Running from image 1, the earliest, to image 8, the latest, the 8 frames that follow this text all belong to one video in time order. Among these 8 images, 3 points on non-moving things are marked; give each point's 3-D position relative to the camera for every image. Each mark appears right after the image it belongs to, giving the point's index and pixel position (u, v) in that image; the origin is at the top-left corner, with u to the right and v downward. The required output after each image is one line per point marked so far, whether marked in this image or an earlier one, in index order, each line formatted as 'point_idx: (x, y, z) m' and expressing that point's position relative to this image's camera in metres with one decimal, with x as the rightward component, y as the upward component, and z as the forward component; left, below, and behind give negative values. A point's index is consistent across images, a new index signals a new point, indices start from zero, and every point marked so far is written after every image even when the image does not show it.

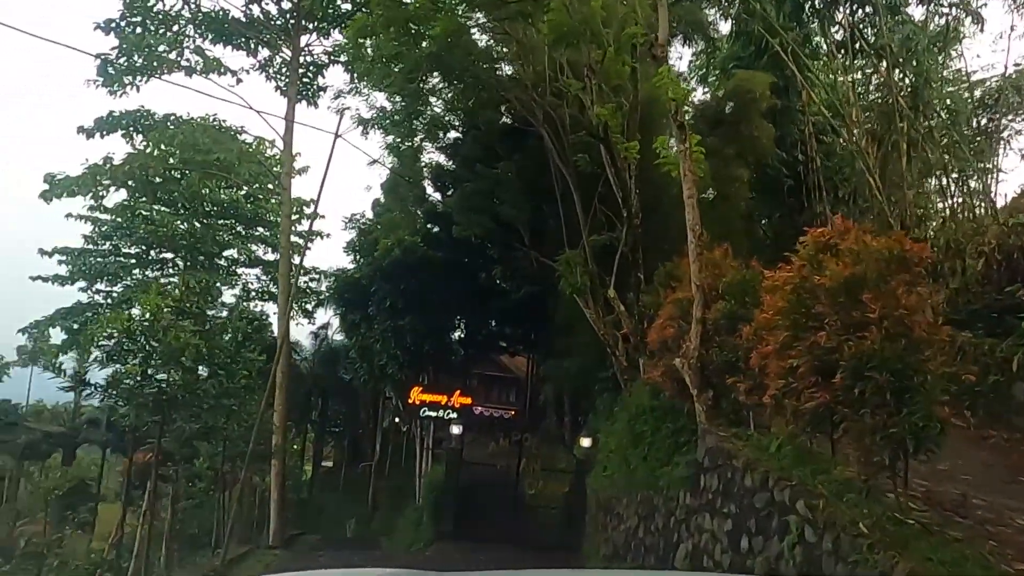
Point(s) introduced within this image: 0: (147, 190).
0: (-8.2, +2.3, +17.0) m
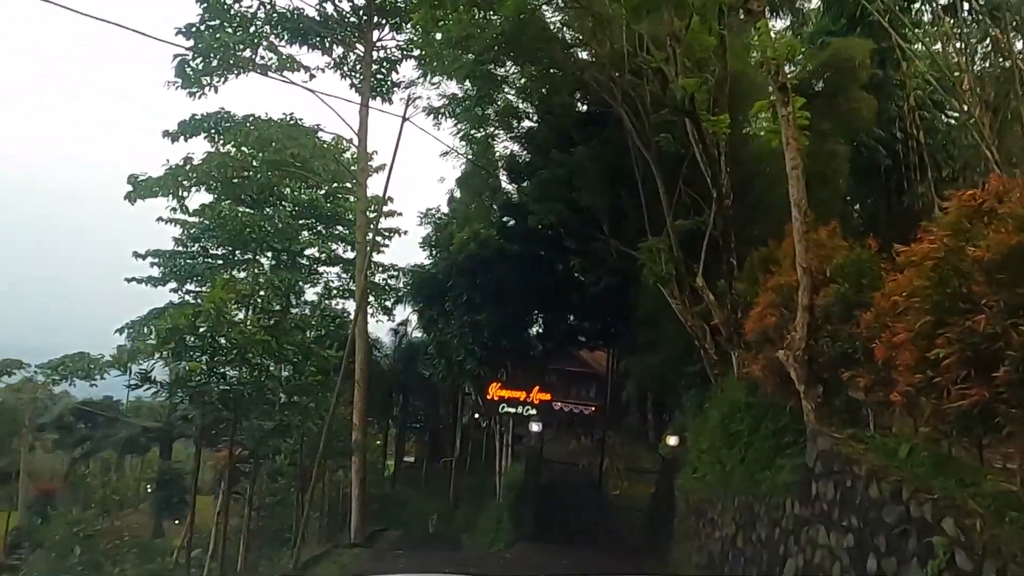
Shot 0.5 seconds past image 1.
0: (-6.5, +2.3, +17.2) m
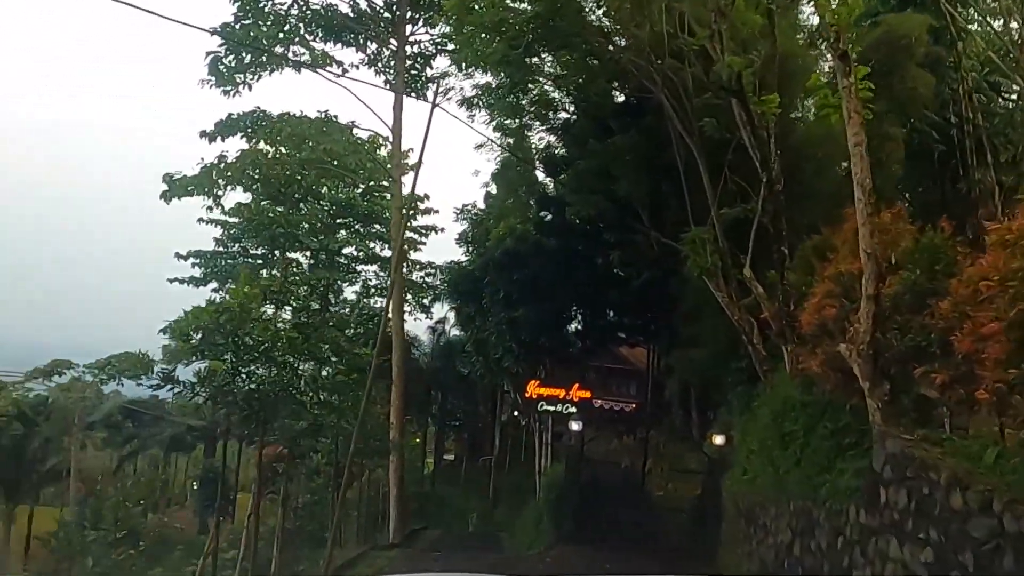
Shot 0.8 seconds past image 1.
0: (-5.6, +2.3, +17.2) m
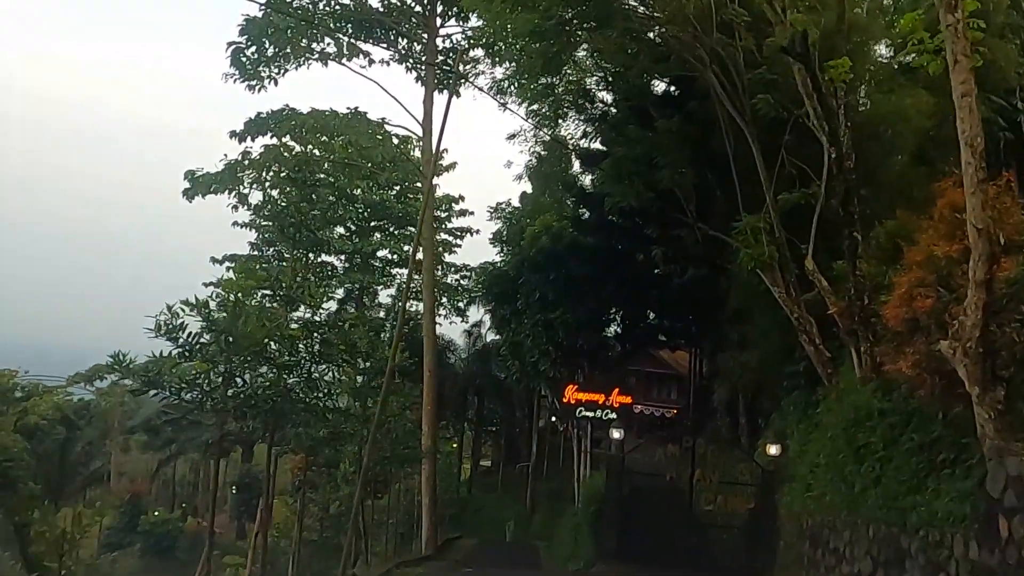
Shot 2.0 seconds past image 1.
0: (-4.9, +2.3, +16.6) m
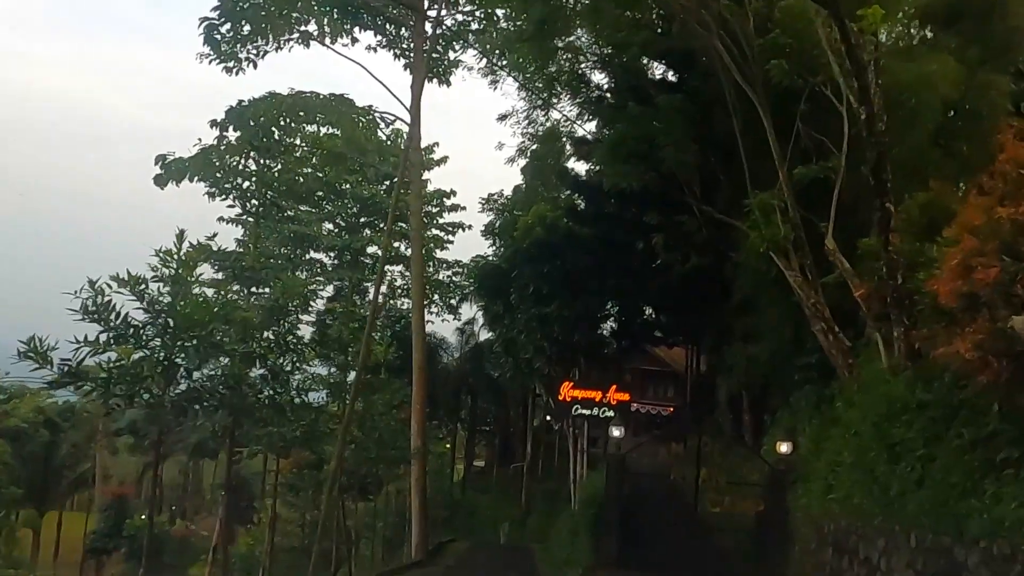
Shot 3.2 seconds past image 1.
0: (-5.0, +2.4, +15.8) m
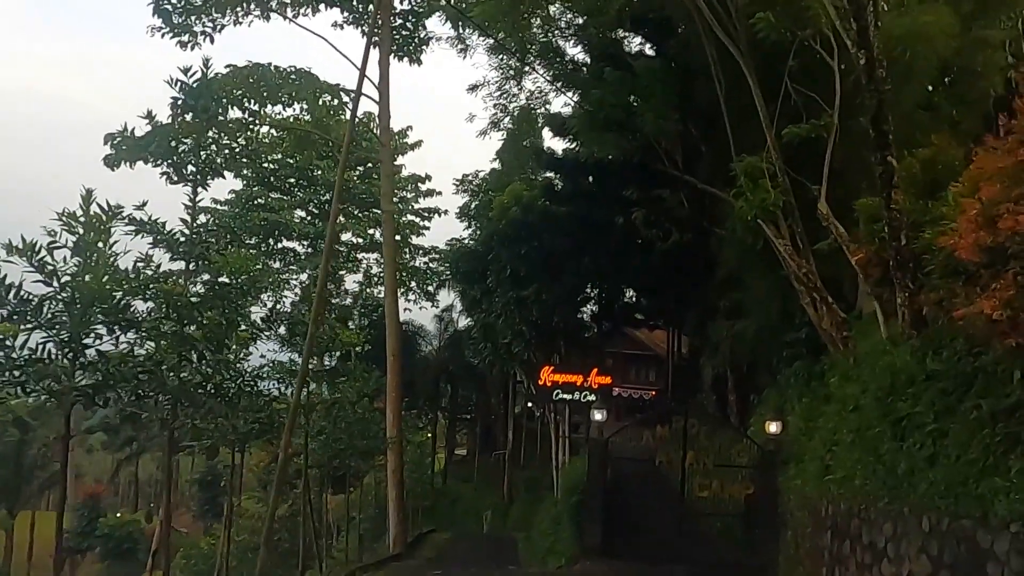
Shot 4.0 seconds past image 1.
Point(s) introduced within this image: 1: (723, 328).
0: (-5.6, +2.7, +15.1) m
1: (+3.5, -0.7, +12.4) m
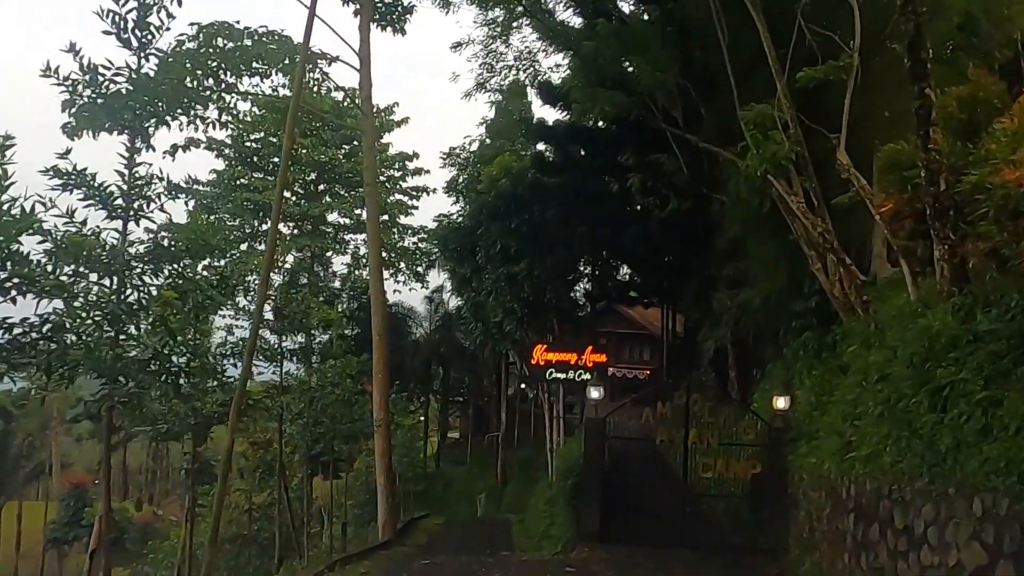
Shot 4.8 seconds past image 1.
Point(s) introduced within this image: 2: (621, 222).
0: (-5.8, +3.1, +14.3) m
1: (+3.3, -0.2, +11.8) m
2: (+2.2, +1.3, +15.0) m
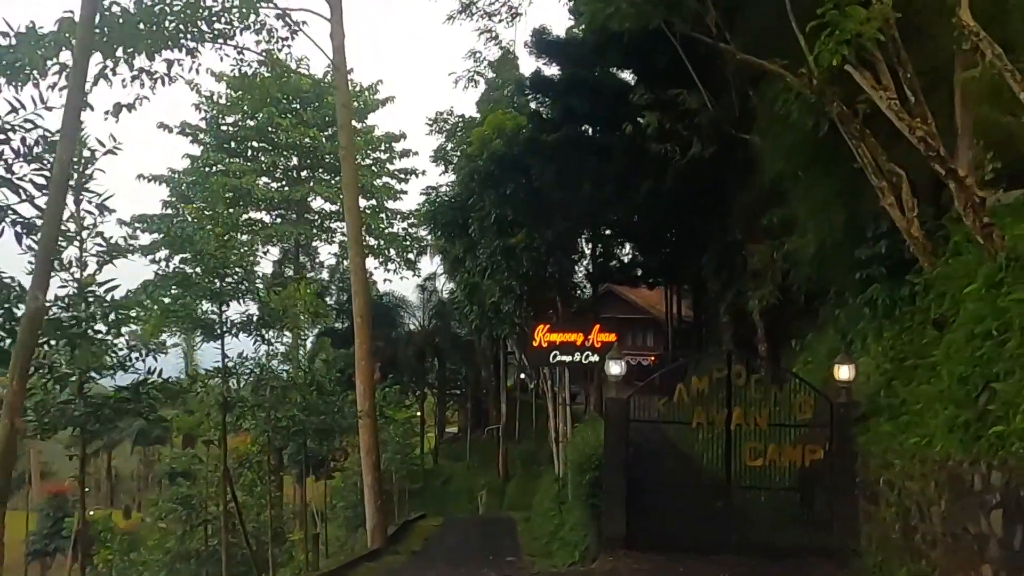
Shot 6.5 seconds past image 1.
0: (-5.9, +3.5, +12.4) m
1: (+3.3, +0.4, +10.0) m
2: (+2.1, +1.9, +13.3) m
